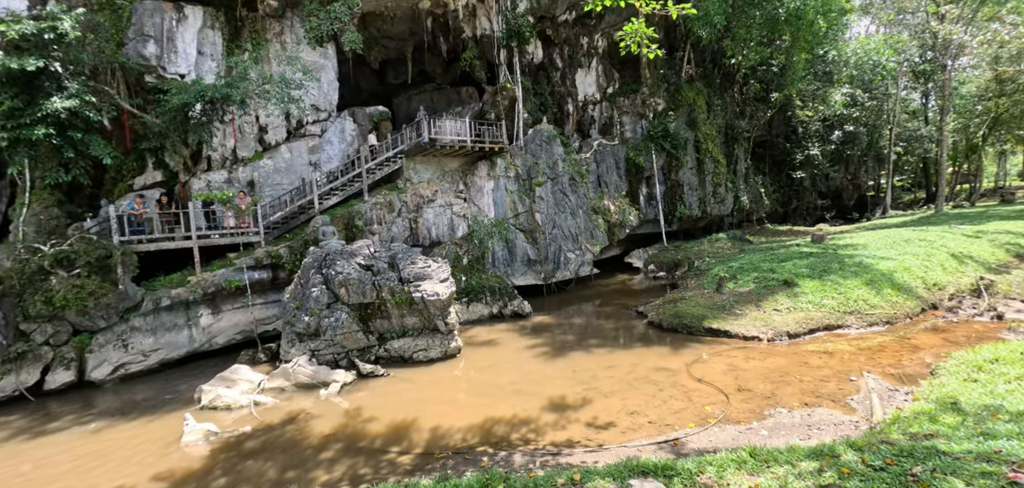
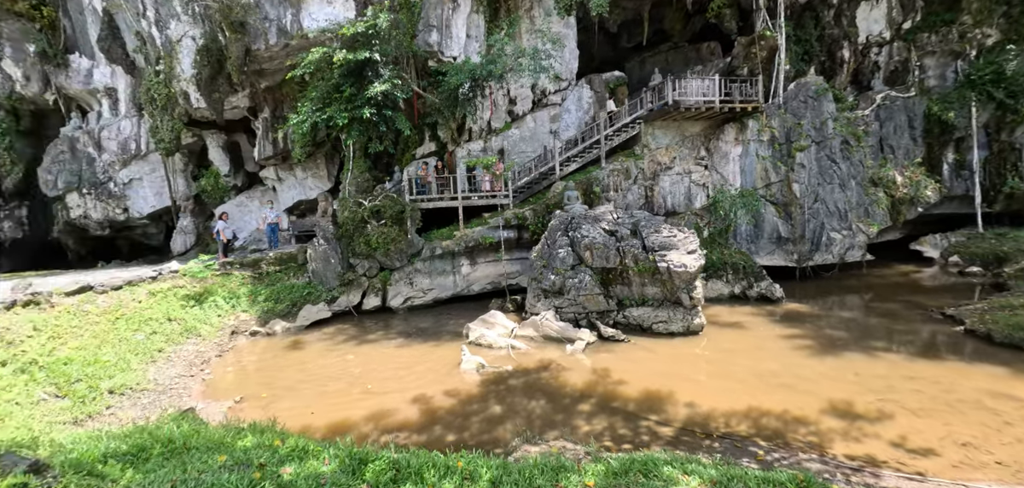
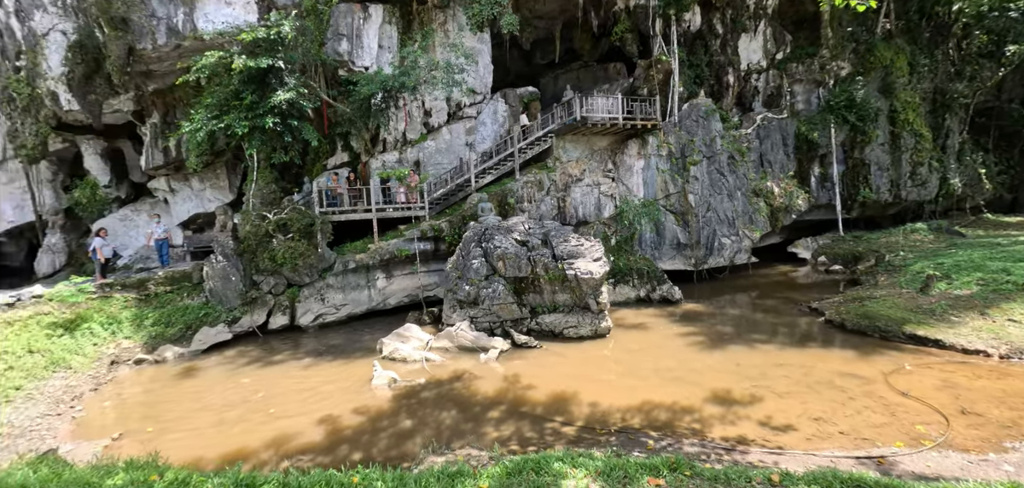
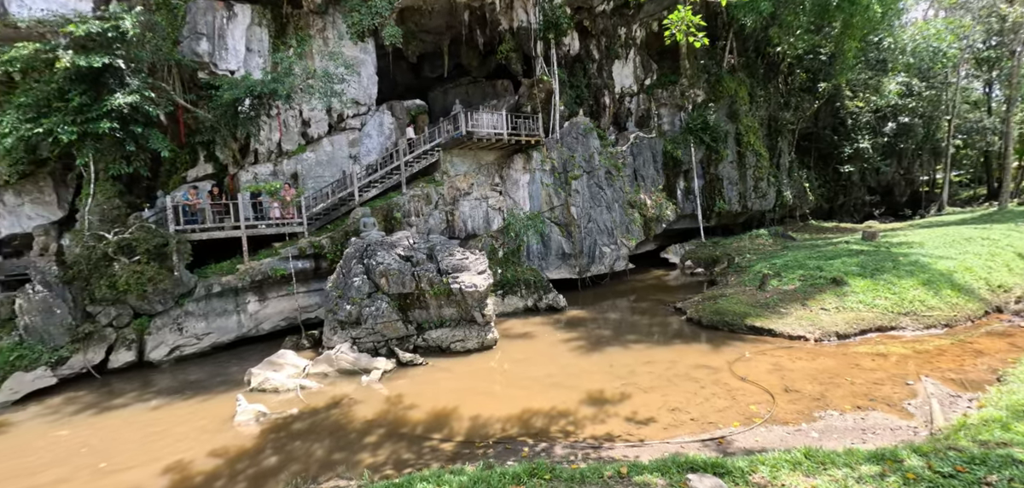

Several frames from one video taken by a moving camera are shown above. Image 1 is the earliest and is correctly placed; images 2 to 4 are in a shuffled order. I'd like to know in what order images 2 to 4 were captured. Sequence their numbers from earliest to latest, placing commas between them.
4, 3, 2
